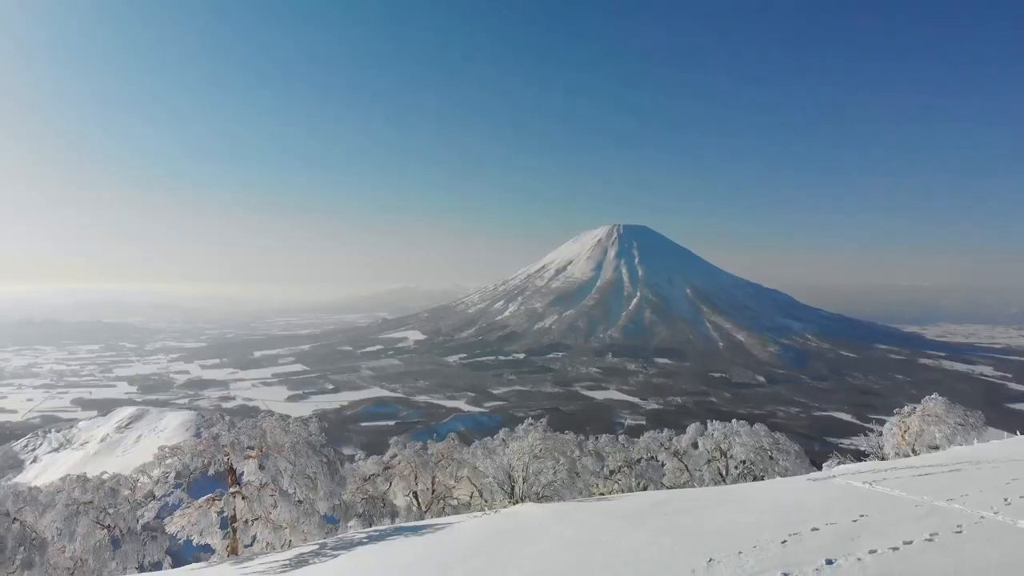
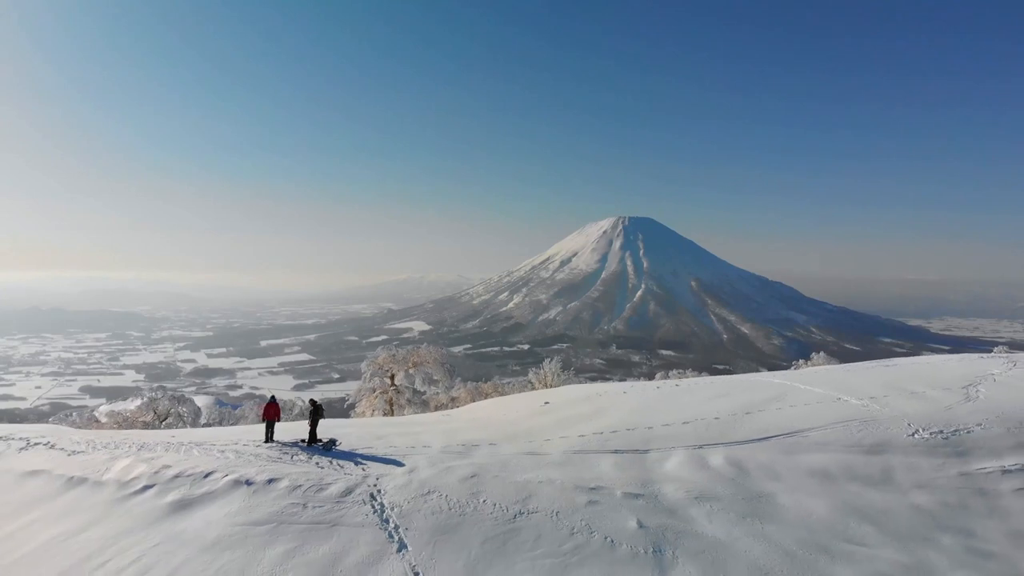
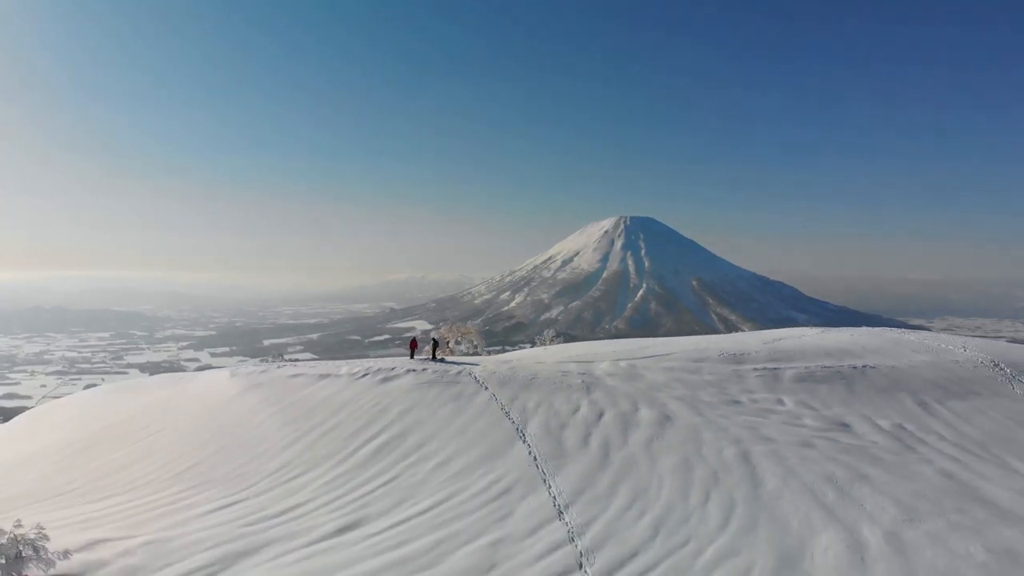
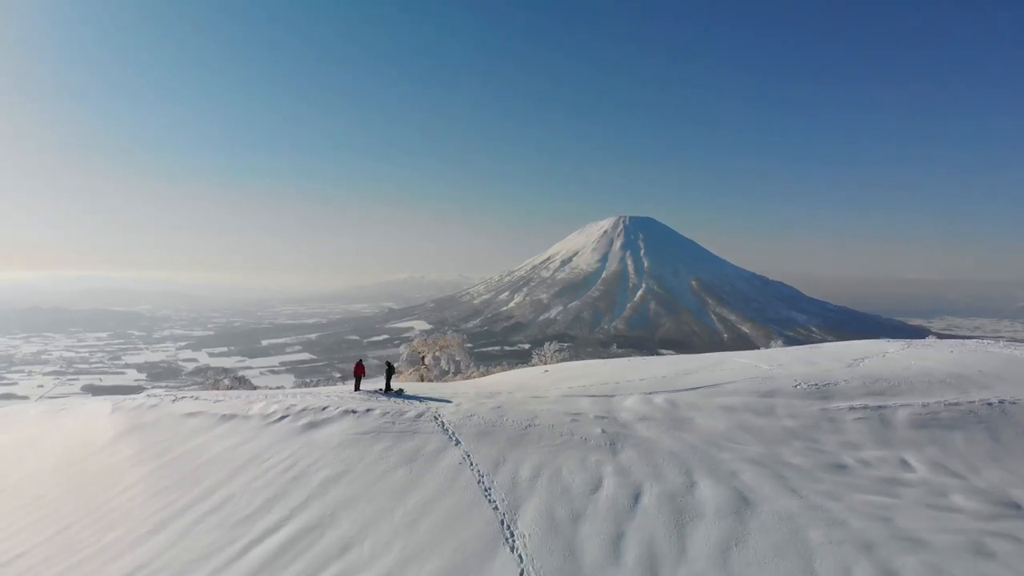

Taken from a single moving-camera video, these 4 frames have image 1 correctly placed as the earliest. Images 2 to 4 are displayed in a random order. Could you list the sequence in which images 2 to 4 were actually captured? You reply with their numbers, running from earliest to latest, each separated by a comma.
2, 4, 3
